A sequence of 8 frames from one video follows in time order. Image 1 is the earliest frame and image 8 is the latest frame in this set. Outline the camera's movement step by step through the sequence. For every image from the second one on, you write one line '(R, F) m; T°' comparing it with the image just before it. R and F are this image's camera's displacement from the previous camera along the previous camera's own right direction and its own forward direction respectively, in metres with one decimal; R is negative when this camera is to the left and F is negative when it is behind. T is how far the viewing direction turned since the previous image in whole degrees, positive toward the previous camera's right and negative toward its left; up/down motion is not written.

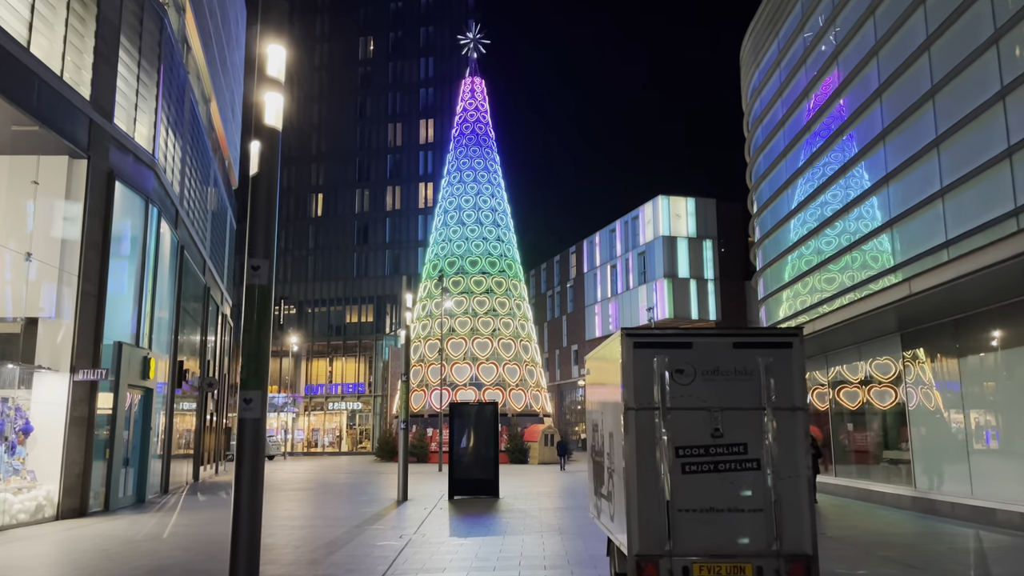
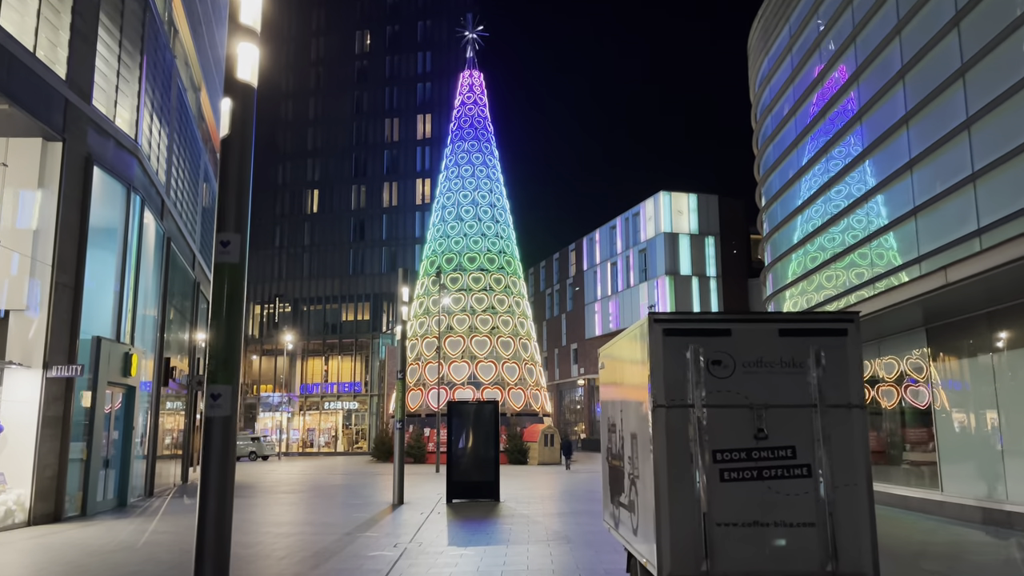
(-0.1, +1.0) m; 0°
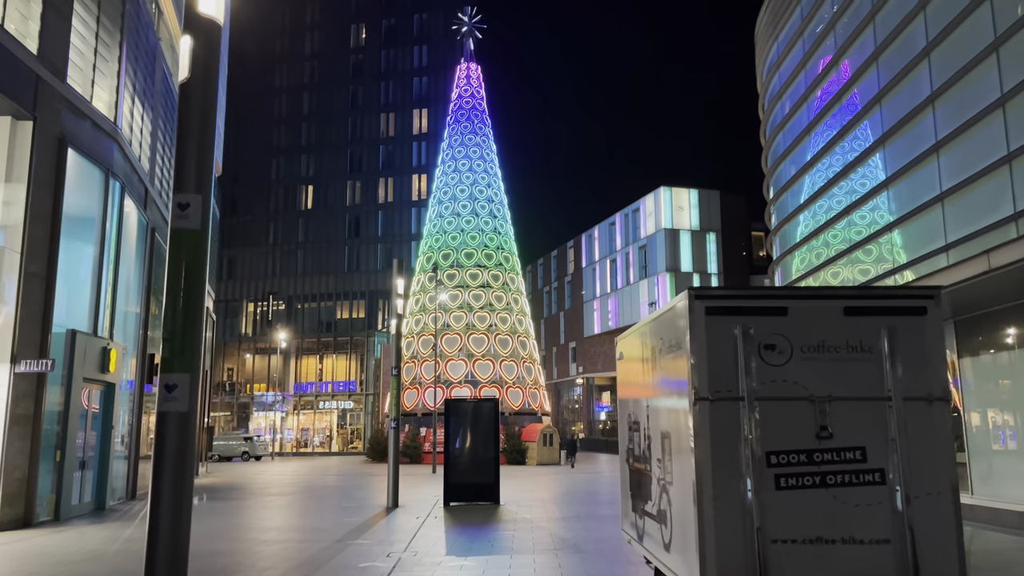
(-0.1, +1.0) m; 0°
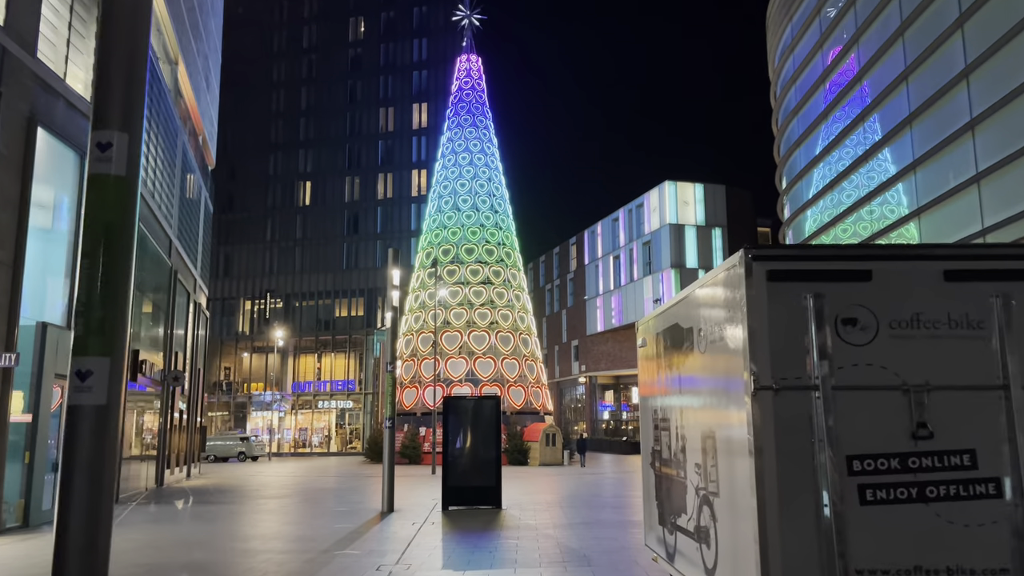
(0.0, +1.1) m; 0°
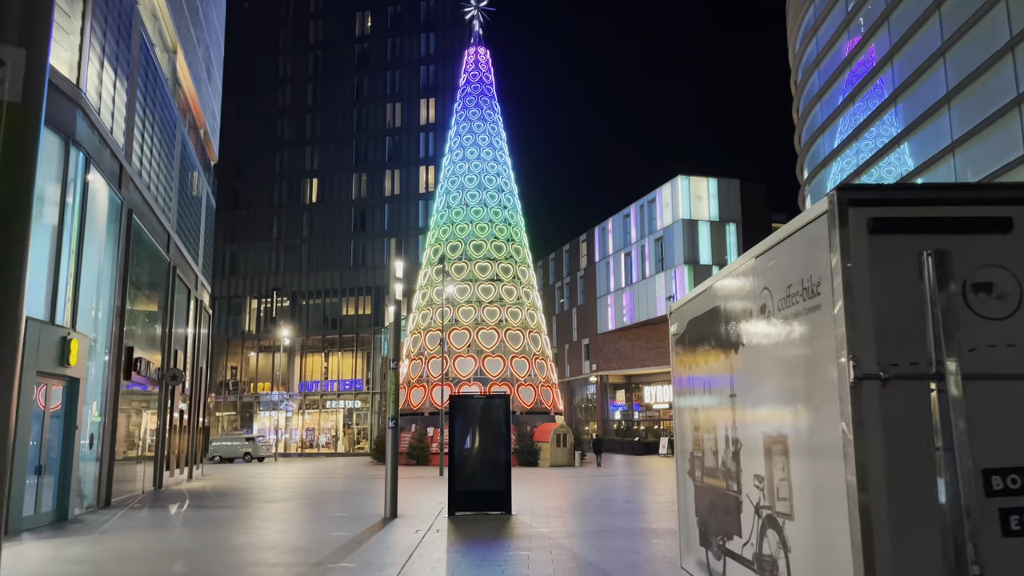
(0.0, +1.0) m; -1°
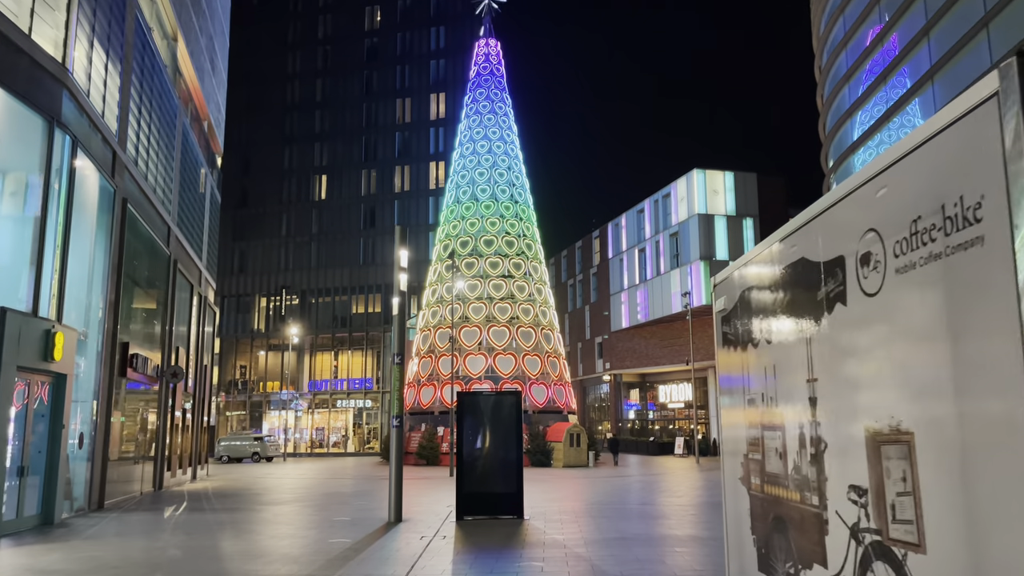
(0.0, +1.0) m; -1°
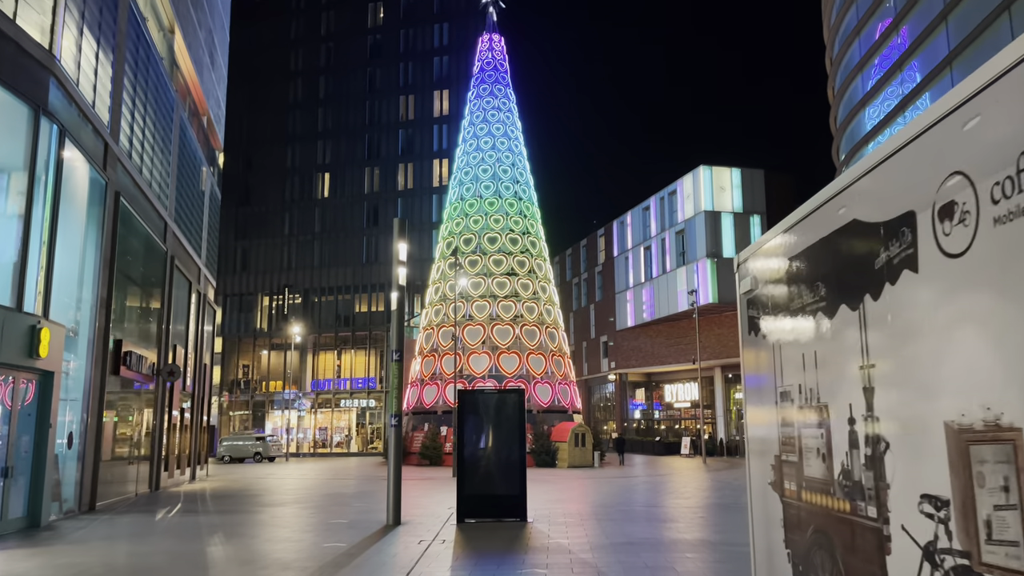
(0.0, +0.6) m; 0°
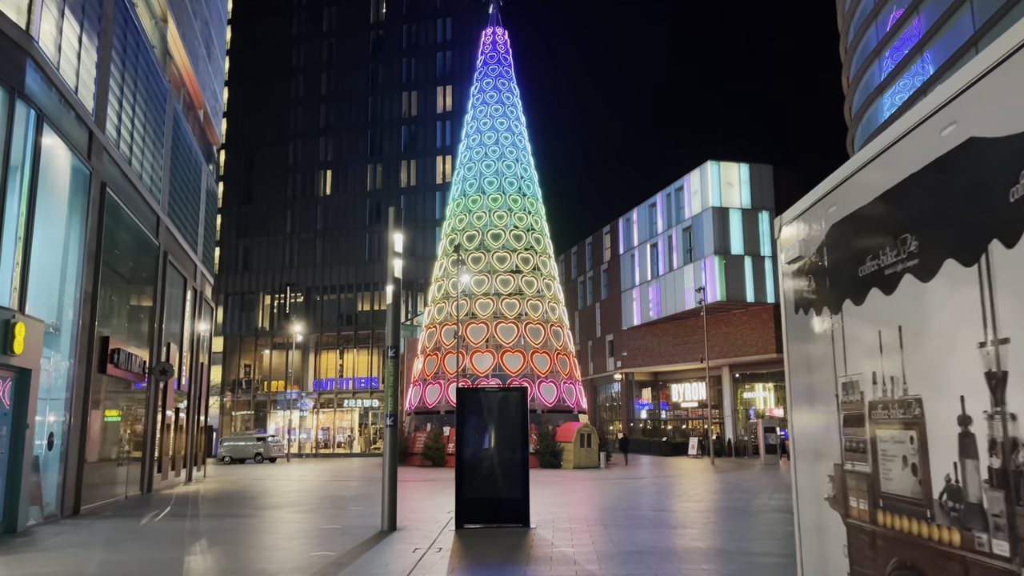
(+0.1, +0.8) m; 0°
